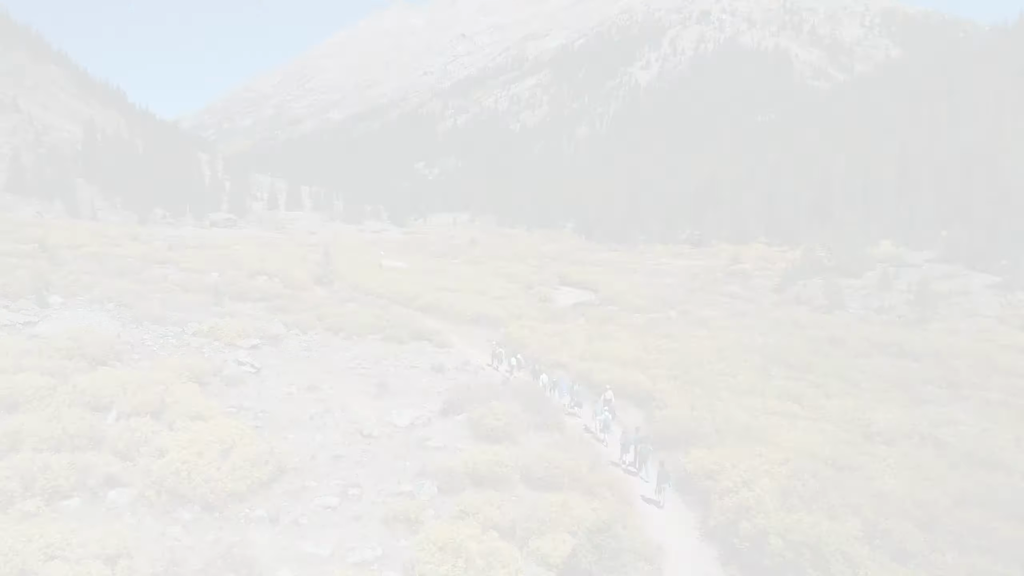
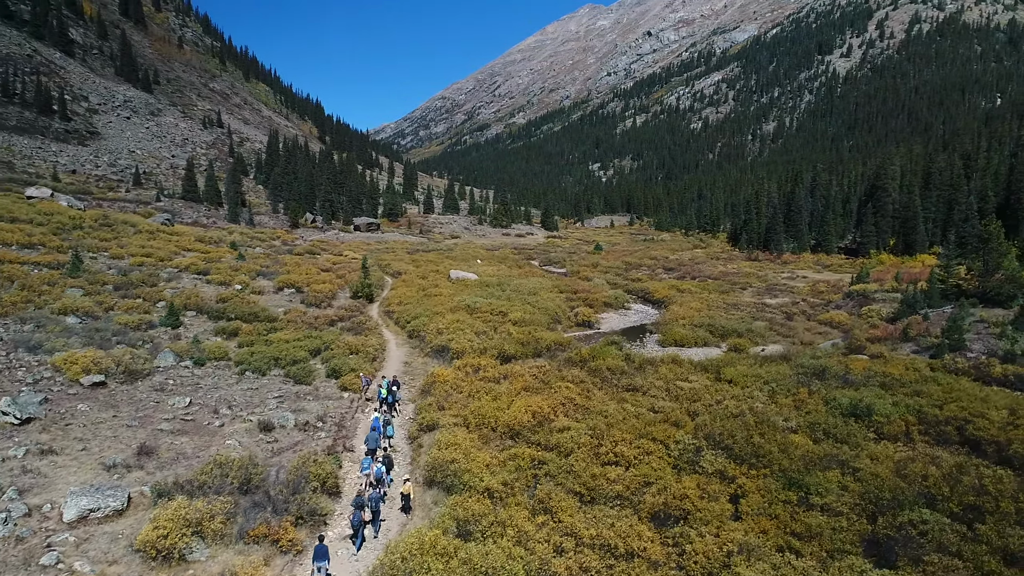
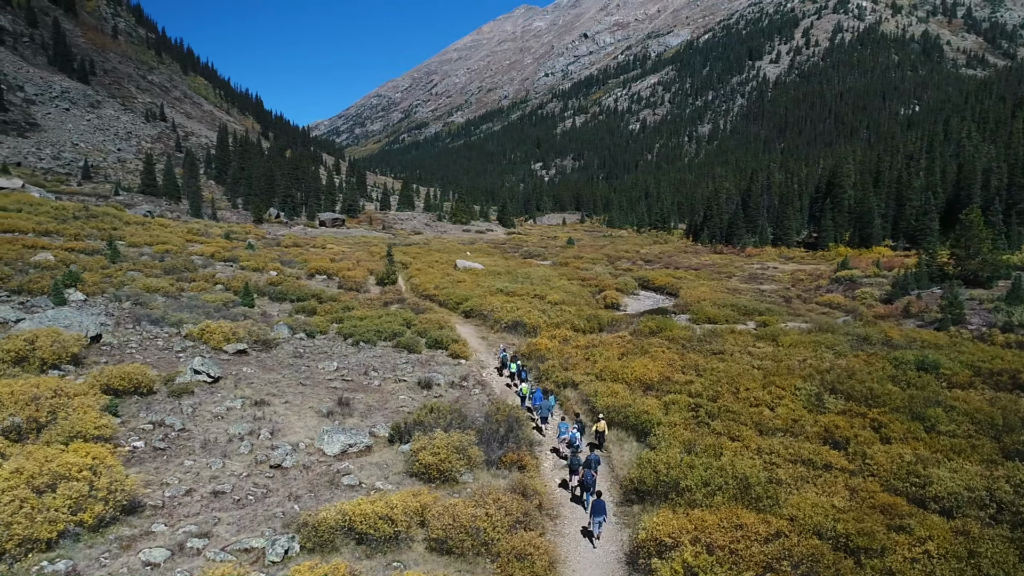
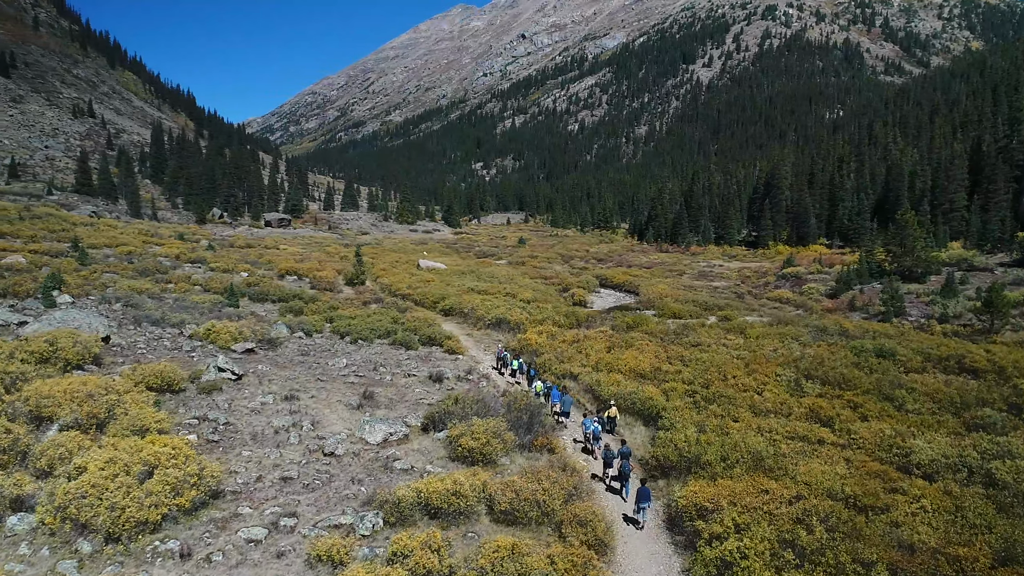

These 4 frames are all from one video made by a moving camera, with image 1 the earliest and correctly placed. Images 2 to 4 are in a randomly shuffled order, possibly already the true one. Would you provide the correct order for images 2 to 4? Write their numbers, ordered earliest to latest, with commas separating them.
4, 3, 2
